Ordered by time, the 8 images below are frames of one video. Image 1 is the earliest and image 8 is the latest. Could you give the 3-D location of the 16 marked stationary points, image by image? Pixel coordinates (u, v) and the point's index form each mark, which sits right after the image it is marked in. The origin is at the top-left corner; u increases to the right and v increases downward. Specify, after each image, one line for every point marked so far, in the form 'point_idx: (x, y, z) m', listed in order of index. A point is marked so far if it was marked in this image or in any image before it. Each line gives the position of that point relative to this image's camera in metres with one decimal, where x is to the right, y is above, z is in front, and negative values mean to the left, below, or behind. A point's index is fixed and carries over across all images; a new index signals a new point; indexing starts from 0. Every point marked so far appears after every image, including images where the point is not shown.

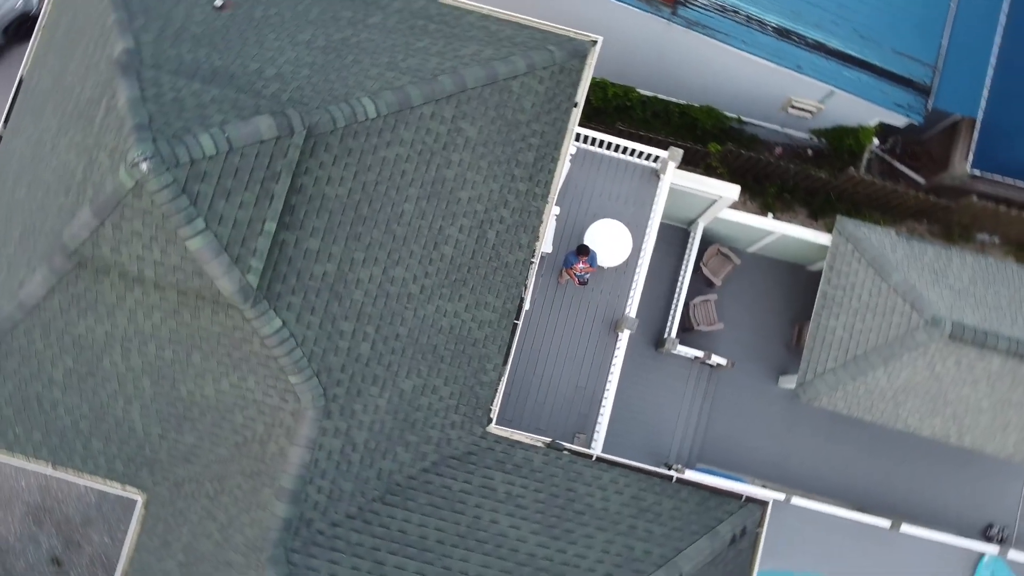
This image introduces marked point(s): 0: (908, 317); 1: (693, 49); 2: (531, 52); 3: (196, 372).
0: (+7.3, -0.5, +15.1) m
1: (+3.9, +5.1, +17.6) m
2: (+0.3, +3.4, +11.6) m
3: (-3.9, -1.0, +10.1) m
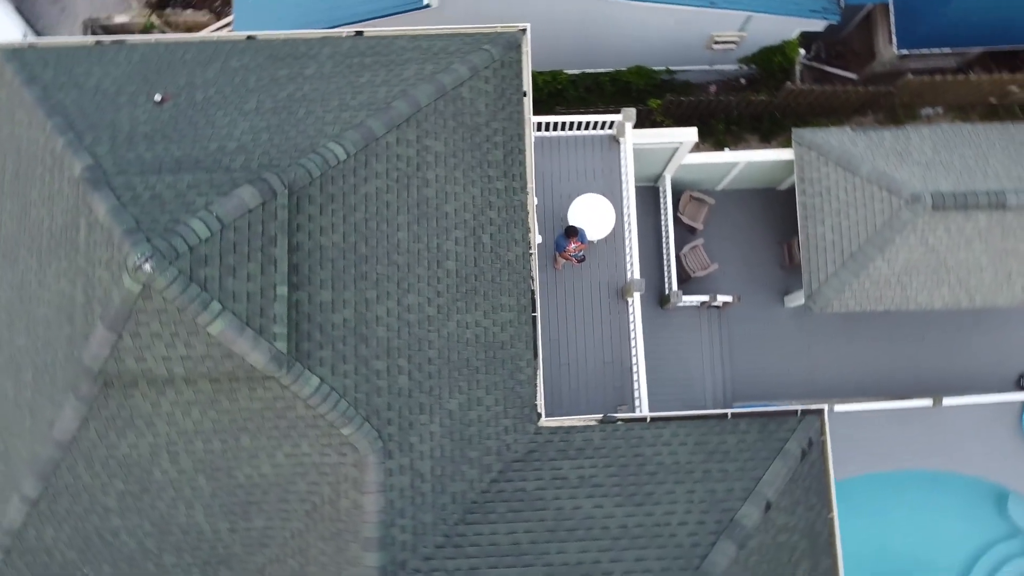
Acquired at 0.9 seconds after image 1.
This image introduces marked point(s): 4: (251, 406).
0: (+7.1, +1.6, +15.5) m
1: (+2.1, +6.0, +18.0) m
2: (-0.6, +3.4, +11.8) m
3: (-3.2, -2.0, +10.0) m
4: (-3.1, -1.4, +9.6) m
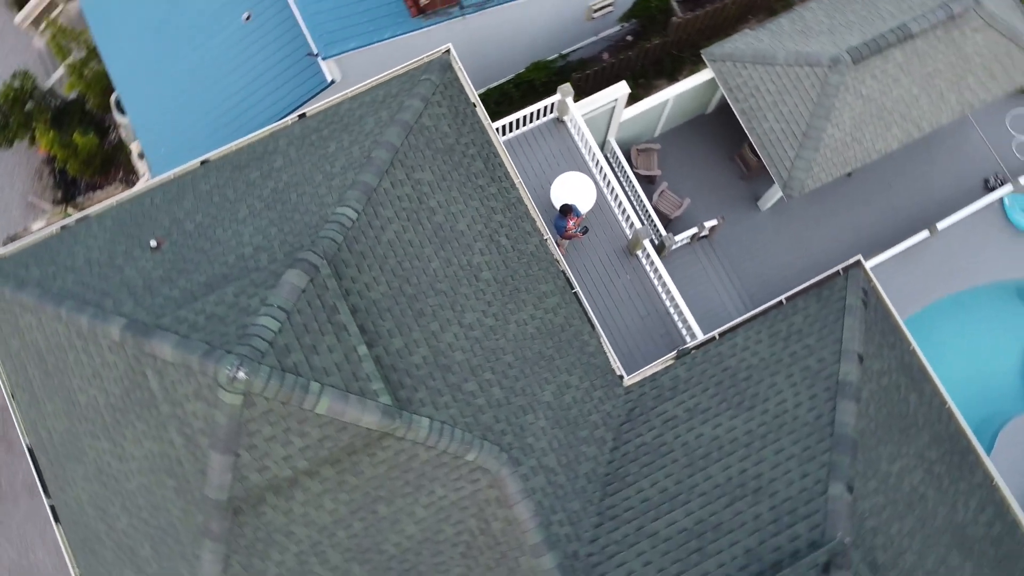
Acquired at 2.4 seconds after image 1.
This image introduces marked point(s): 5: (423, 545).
0: (+6.1, +4.3, +16.4) m
1: (-0.4, +6.0, +18.8) m
2: (-1.5, +3.0, +12.3) m
3: (-1.5, -2.9, +10.0) m
4: (-1.6, -2.2, +9.6) m
5: (-1.1, -3.2, +10.3) m
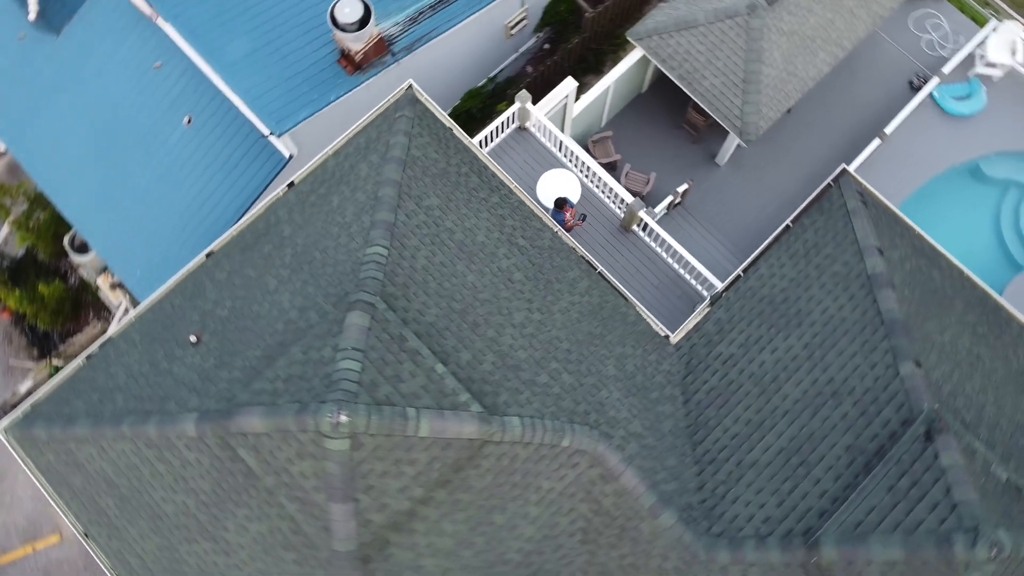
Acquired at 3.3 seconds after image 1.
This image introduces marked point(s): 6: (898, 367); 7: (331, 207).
0: (+4.8, +5.6, +17.4) m
1: (-2.0, +5.3, +19.3) m
2: (-1.8, +2.5, +12.7) m
3: (0.0, -3.0, +10.2) m
4: (-0.3, -2.3, +9.8) m
5: (+0.4, -3.2, +10.4) m
6: (+4.9, -1.0, +10.4) m
7: (-2.7, +1.2, +12.0) m
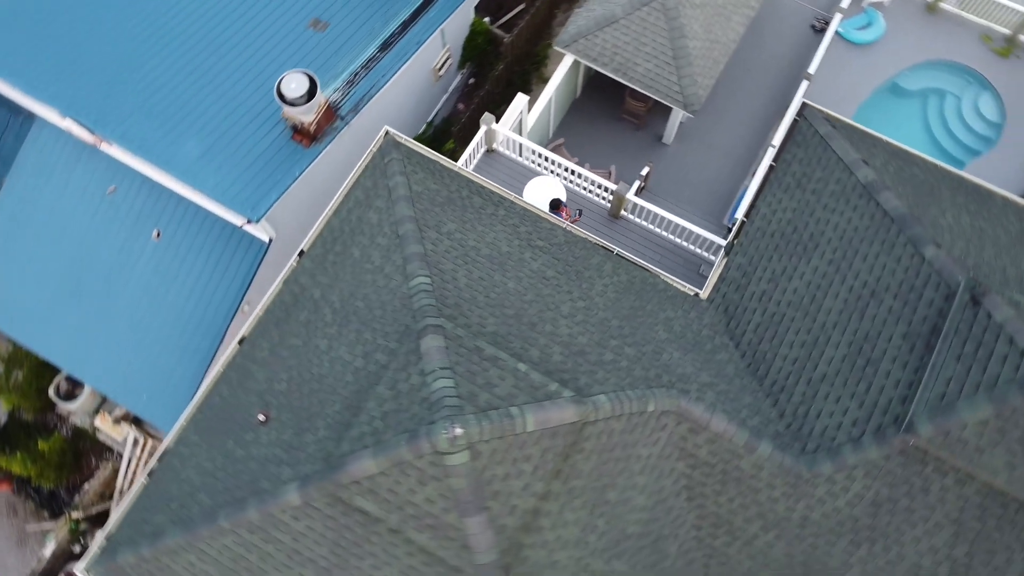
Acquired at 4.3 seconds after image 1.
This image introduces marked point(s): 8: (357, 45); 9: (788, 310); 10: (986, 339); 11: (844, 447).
0: (+3.2, +6.3, +18.5) m
1: (-3.4, +4.0, +19.8) m
2: (-2.0, +1.9, +13.0) m
3: (+1.4, -2.7, +10.4) m
4: (+1.0, -2.2, +10.1) m
5: (+1.9, -2.9, +10.7) m
6: (+5.6, +0.5, +11.2) m
7: (-2.4, +0.4, +12.2) m
8: (-3.7, +5.8, +19.7) m
9: (+4.0, -0.3, +12.0) m
10: (+5.7, -0.6, +9.9) m
11: (+4.2, -2.0, +10.4) m
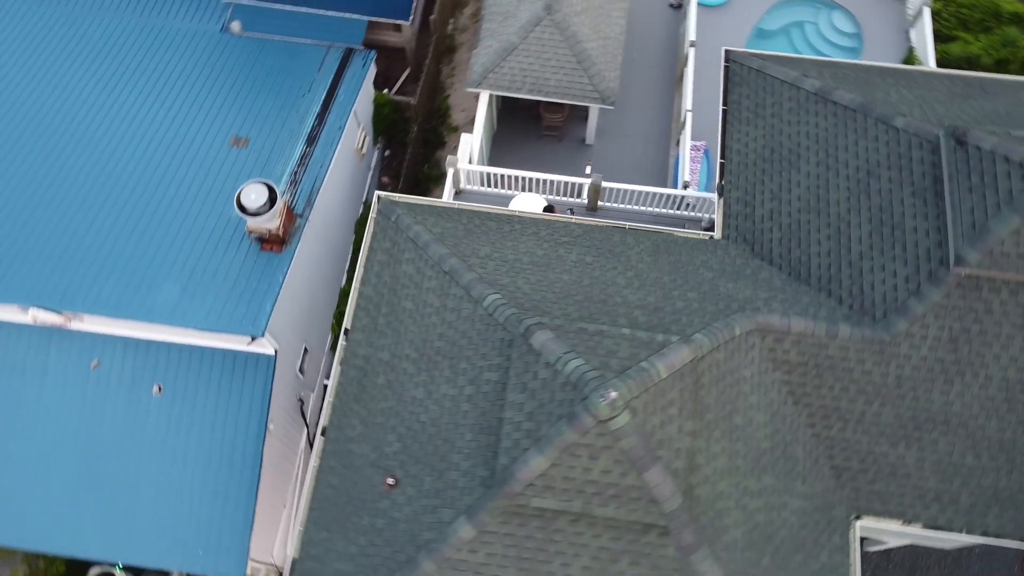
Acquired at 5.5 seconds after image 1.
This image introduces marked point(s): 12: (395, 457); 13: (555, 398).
0: (+0.8, +6.4, +19.9) m
1: (-4.6, +1.9, +20.1) m
2: (-1.8, +1.0, +13.5) m
3: (+3.2, -1.8, +11.1) m
4: (+2.7, -1.4, +10.8) m
5: (+3.7, -1.8, +11.5) m
6: (+5.9, +2.5, +12.6) m
7: (-1.6, -0.3, +12.6) m
8: (-5.6, +3.4, +20.1) m
9: (+4.7, +1.1, +13.2) m
10: (+6.6, +1.7, +11.3) m
11: (+5.6, -0.2, +11.5) m
12: (-1.6, -2.4, +11.5) m
13: (+0.5, -1.3, +9.7) m
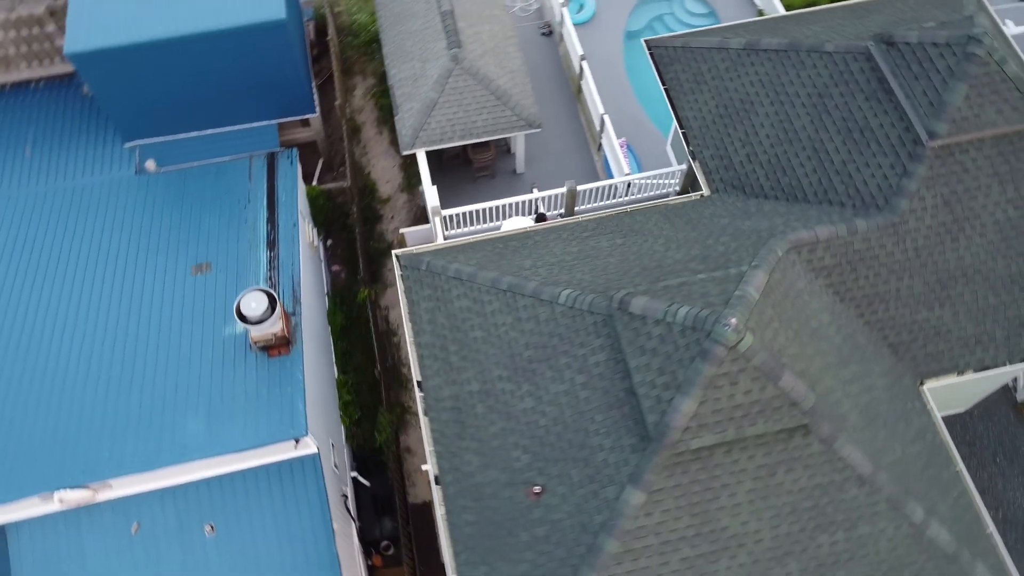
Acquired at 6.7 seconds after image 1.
0: (-1.4, +5.5, +21.1) m
1: (-5.1, -0.5, +20.2) m
2: (-1.3, +0.3, +14.1) m
3: (+4.7, -0.5, +12.4) m
4: (+4.1, -0.3, +12.0) m
5: (+5.1, -0.4, +12.8) m
6: (+5.6, +4.2, +14.6) m
7: (-0.5, -0.8, +13.1) m
8: (-6.4, +0.7, +20.1) m
9: (+4.8, +2.5, +14.8) m
10: (+6.6, +3.8, +13.3) m
11: (+6.3, +1.7, +13.3) m
12: (+0.3, -2.6, +11.9) m
13: (+2.2, -0.8, +10.6) m
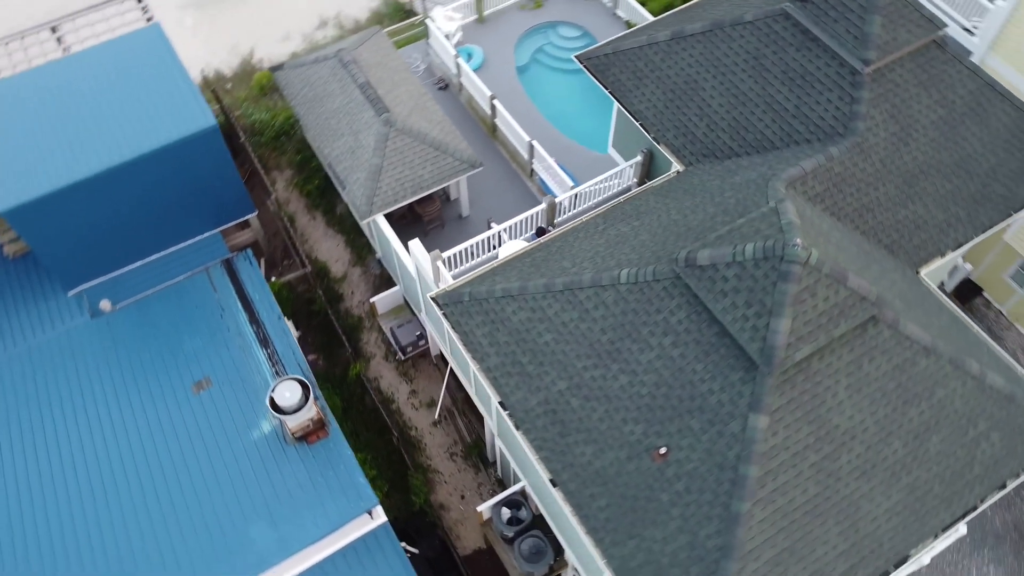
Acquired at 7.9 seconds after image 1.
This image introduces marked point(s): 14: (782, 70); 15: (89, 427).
0: (-3.1, +4.1, +22.0) m
1: (-4.8, -2.6, +20.1) m
2: (-0.5, -0.1, +14.8) m
3: (+5.6, +0.9, +14.1) m
4: (+5.0, +1.0, +13.6) m
5: (+5.9, +1.1, +14.5) m
6: (+4.8, +5.5, +16.7) m
7: (+0.7, -0.9, +13.9) m
8: (-6.4, -1.8, +19.9) m
9: (+4.5, +3.5, +16.7) m
10: (+6.1, +5.4, +15.6) m
11: (+6.4, +3.4, +15.3) m
12: (+2.1, -2.3, +12.8) m
13: (+3.6, +0.1, +11.9) m
14: (+5.4, +4.3, +16.2) m
15: (-9.8, -3.2, +19.1) m
